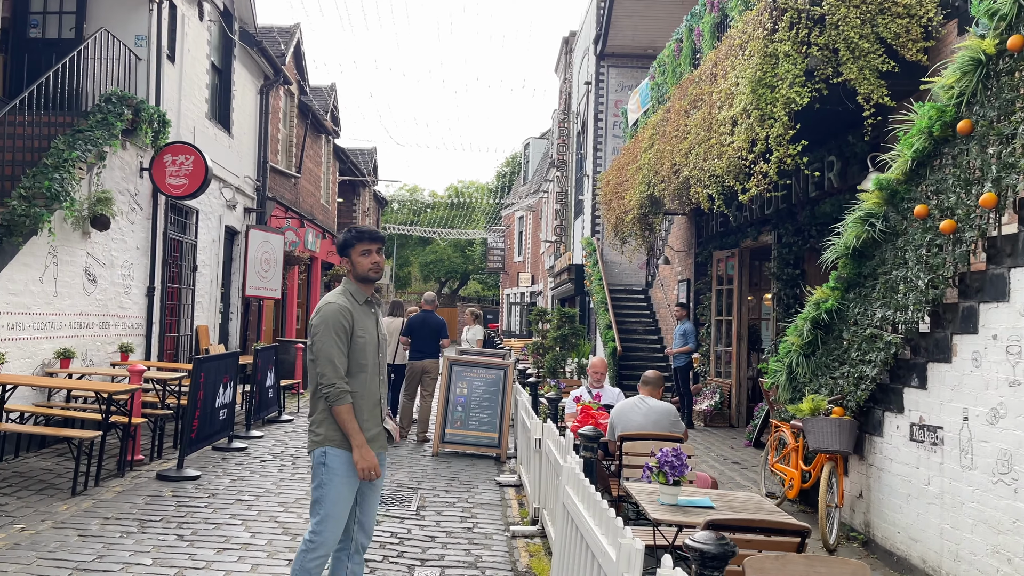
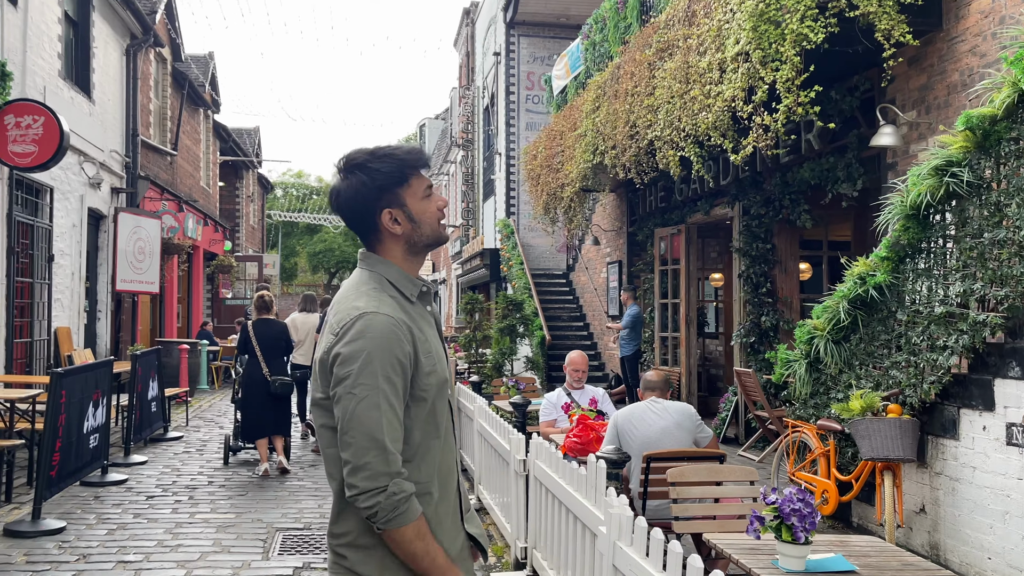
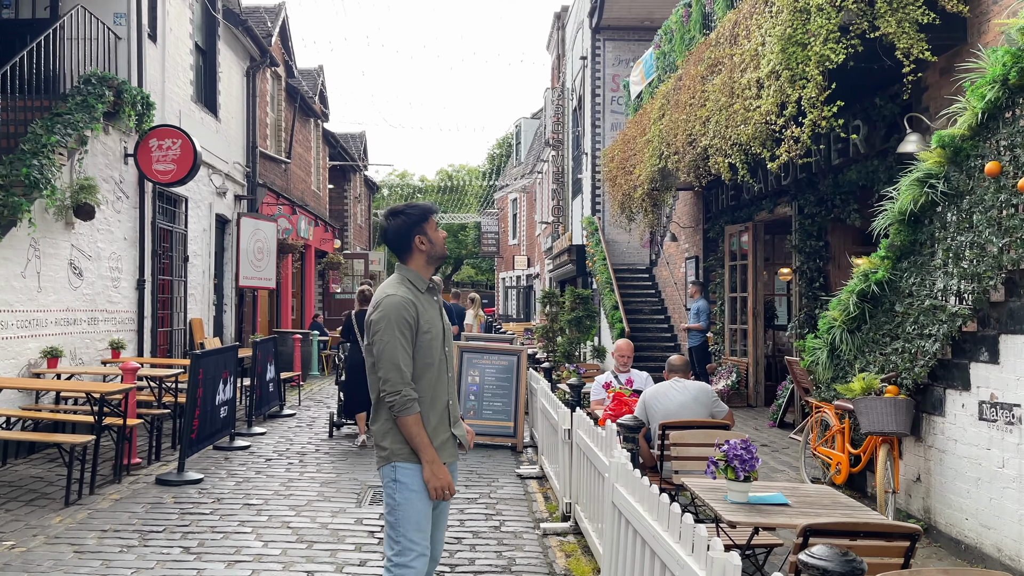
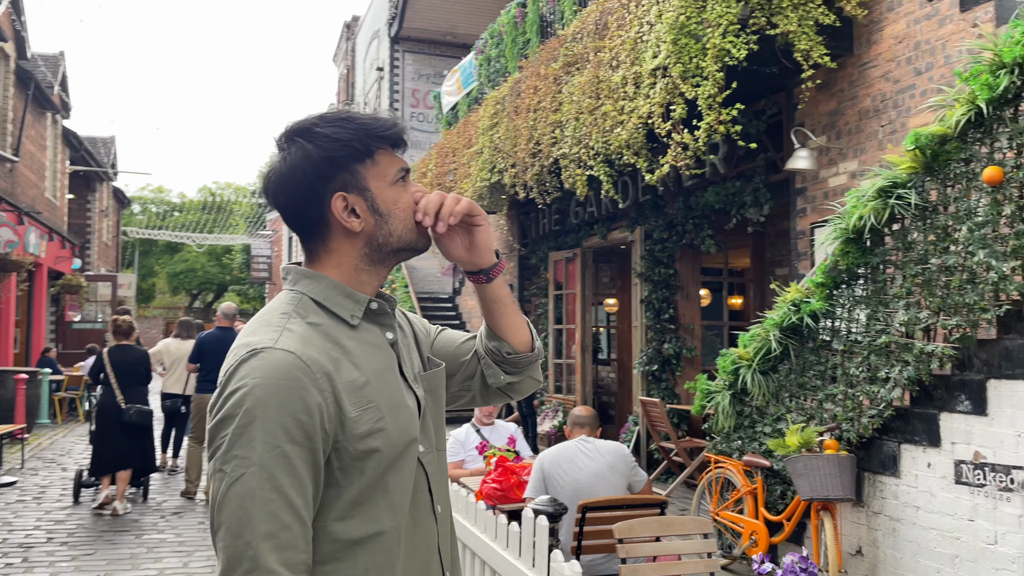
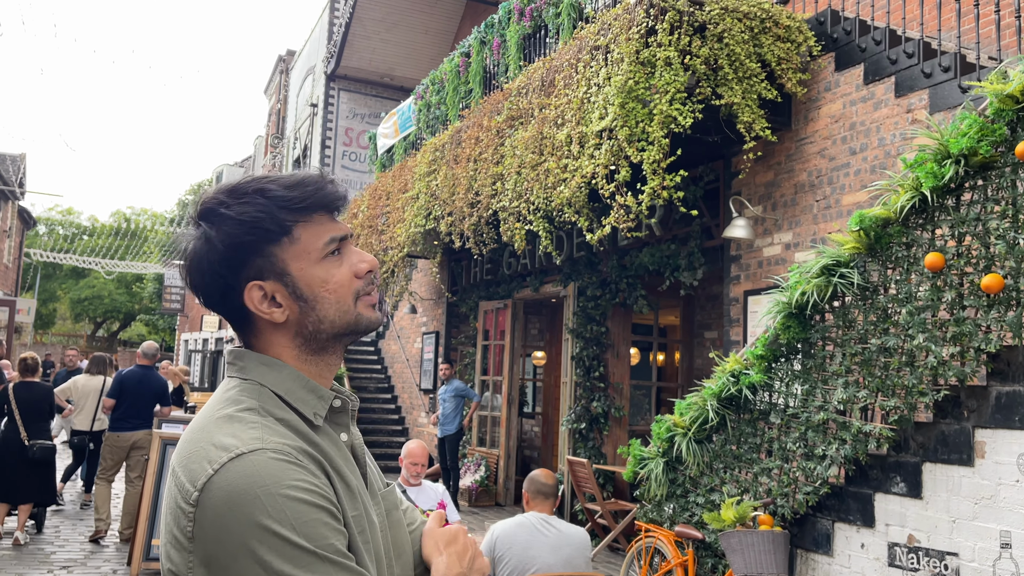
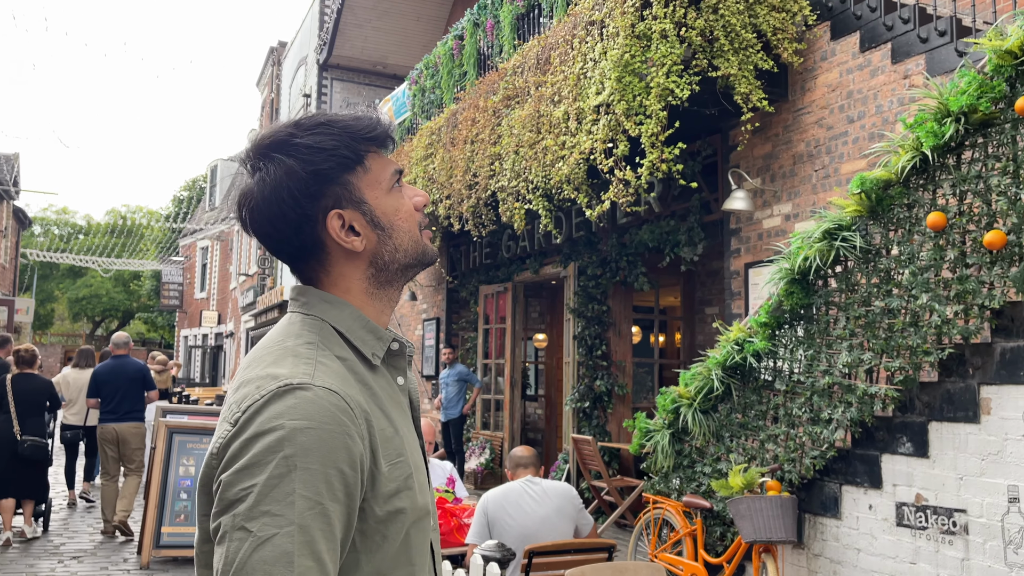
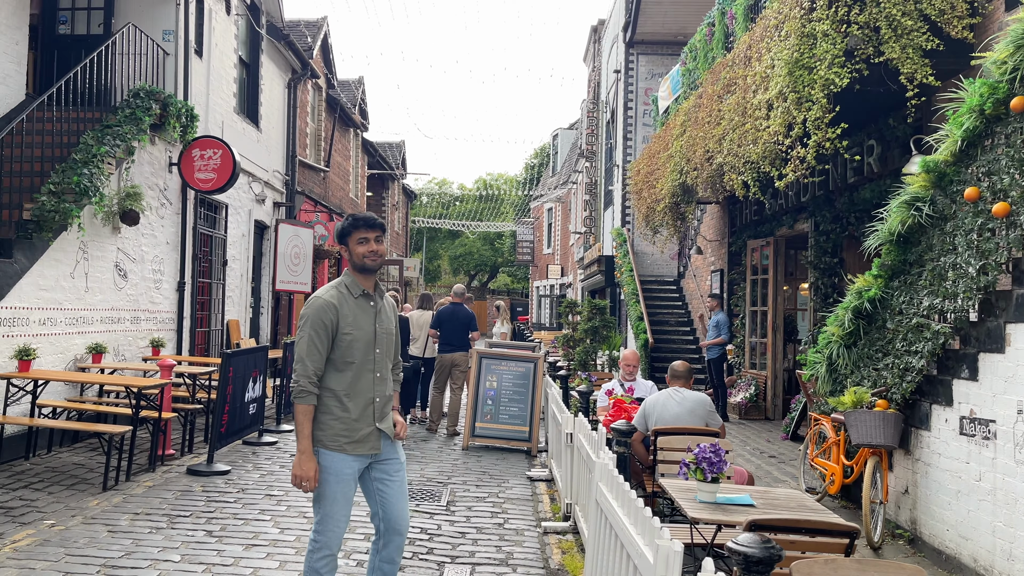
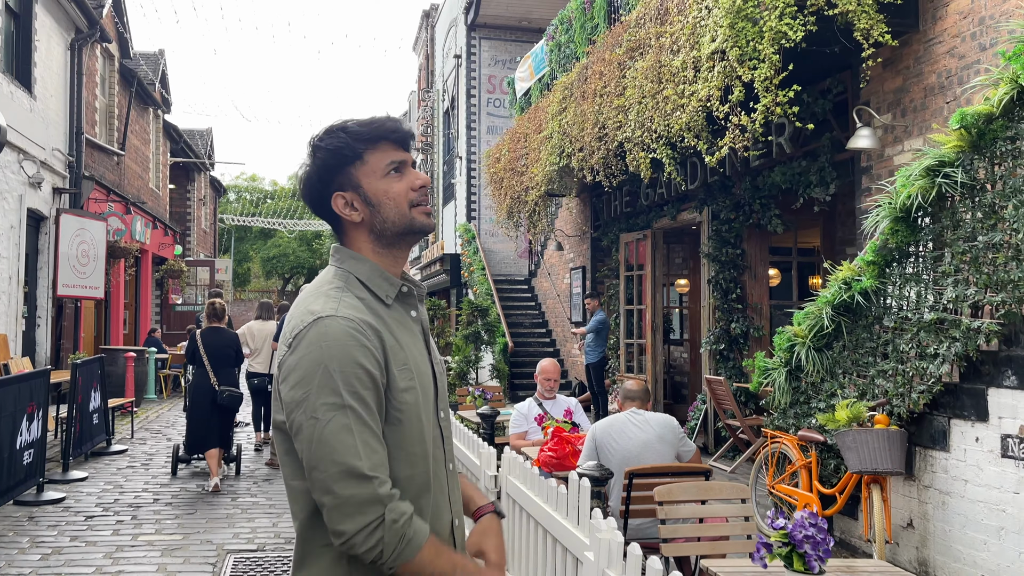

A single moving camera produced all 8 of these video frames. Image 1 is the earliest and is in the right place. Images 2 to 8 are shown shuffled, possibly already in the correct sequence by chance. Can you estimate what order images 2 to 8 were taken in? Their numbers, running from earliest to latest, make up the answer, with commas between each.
7, 3, 2, 8, 4, 6, 5
